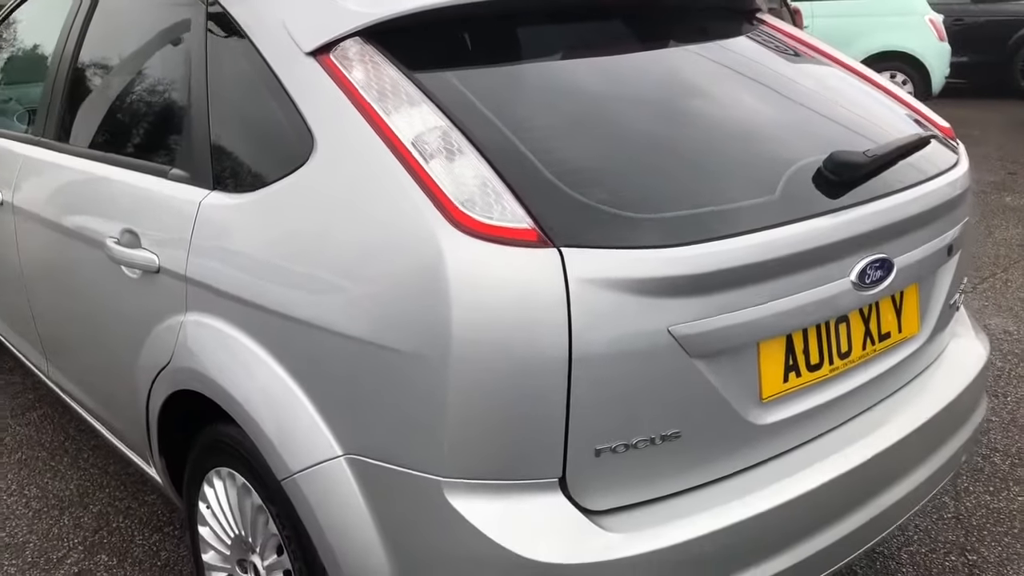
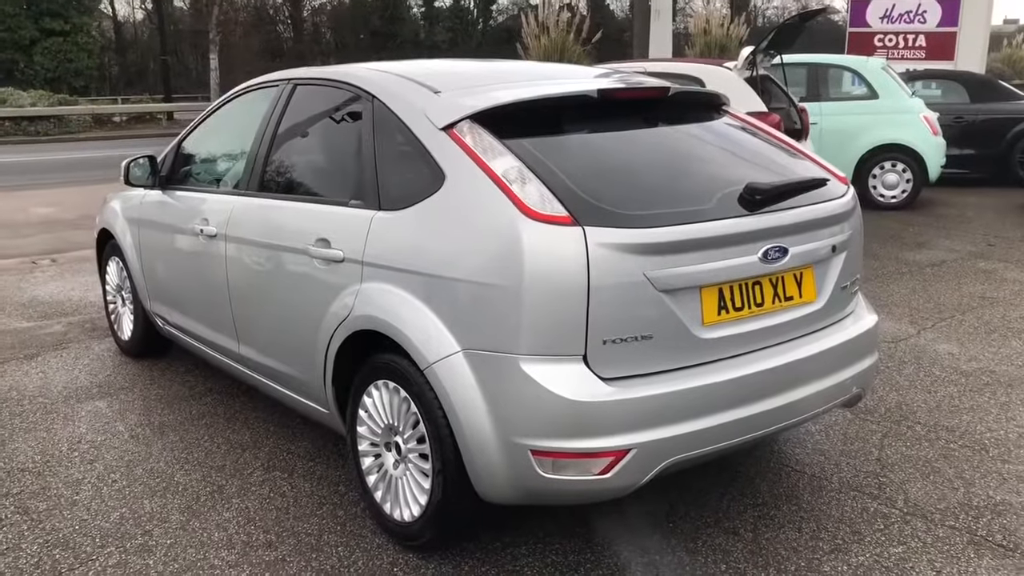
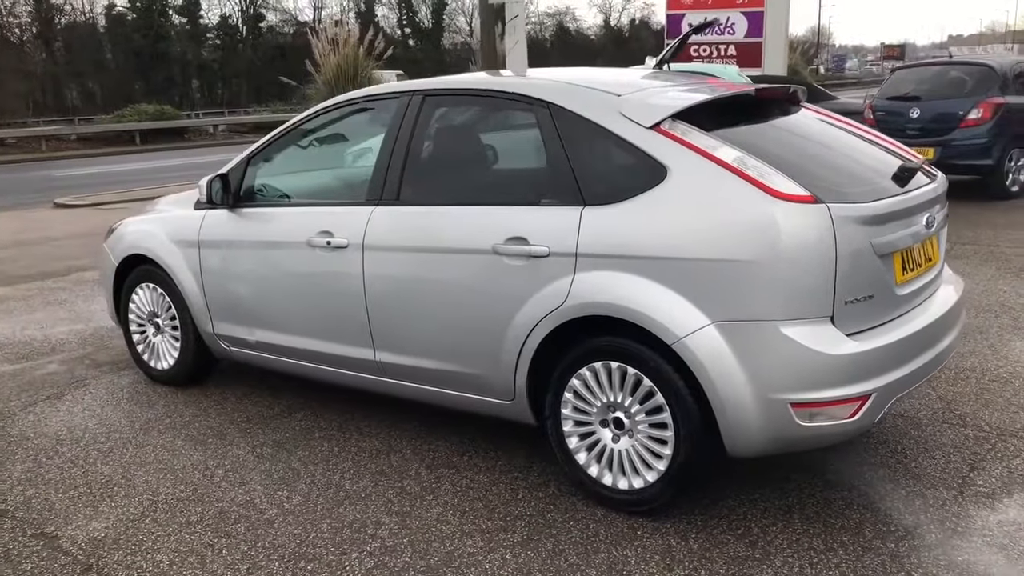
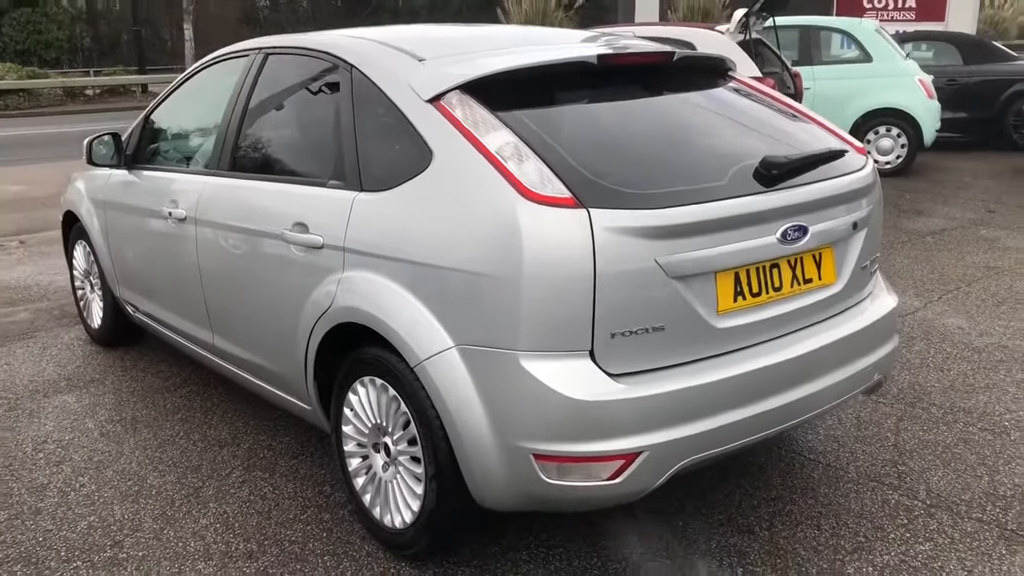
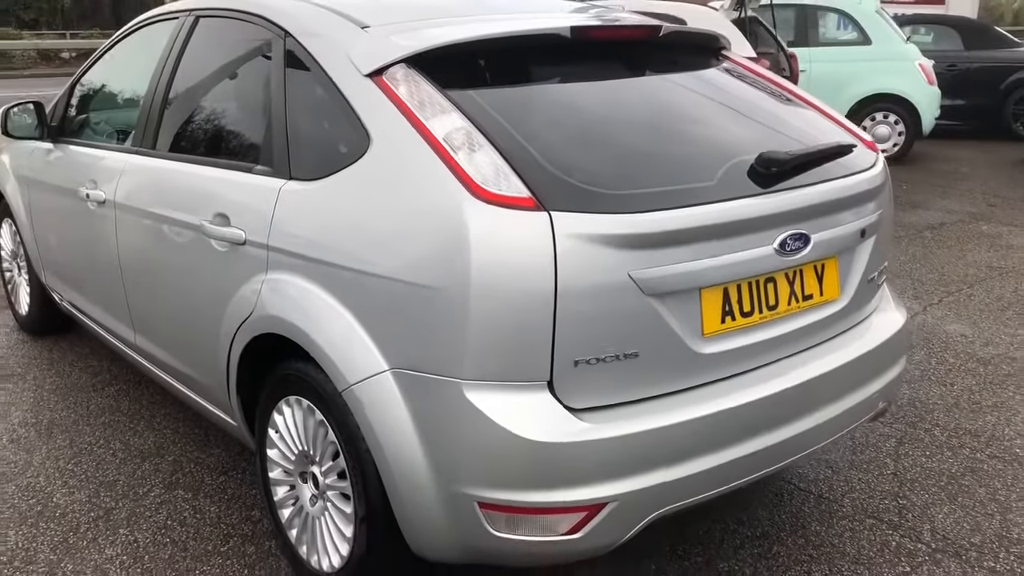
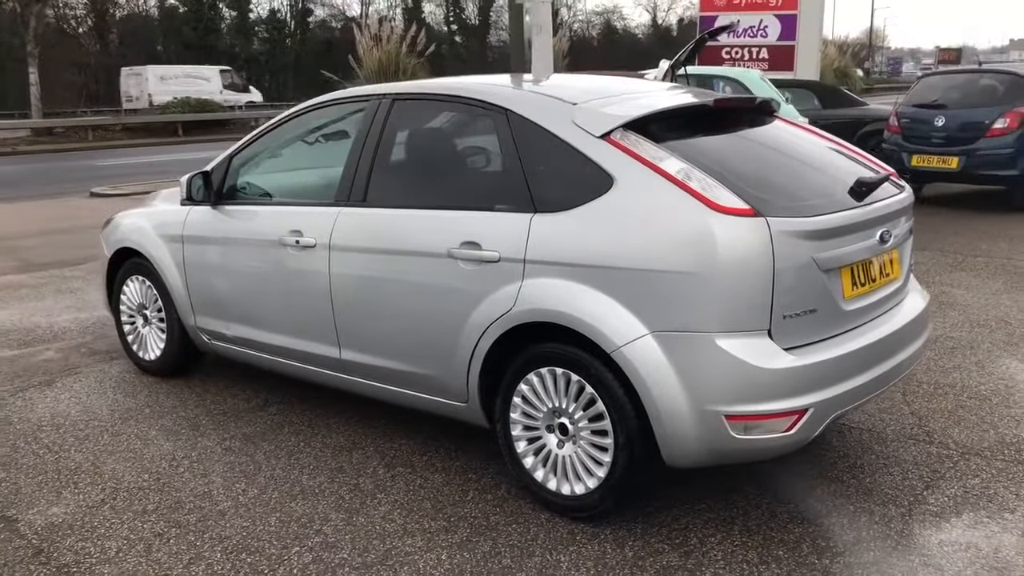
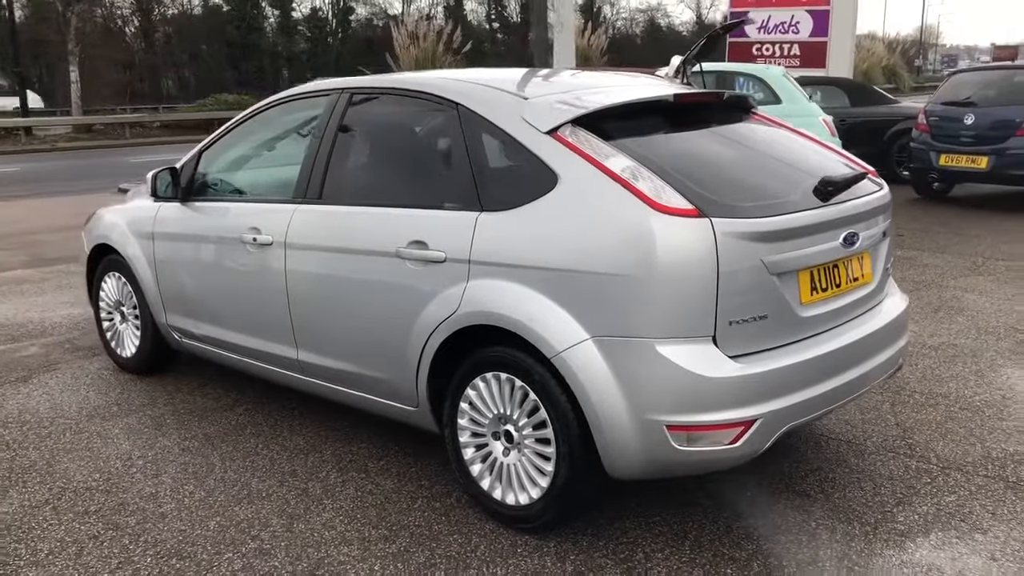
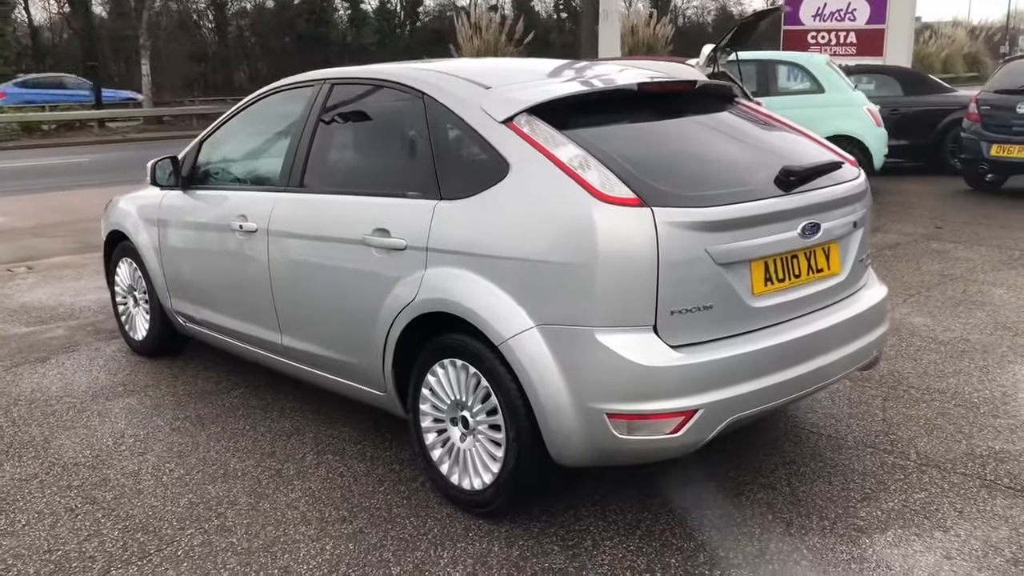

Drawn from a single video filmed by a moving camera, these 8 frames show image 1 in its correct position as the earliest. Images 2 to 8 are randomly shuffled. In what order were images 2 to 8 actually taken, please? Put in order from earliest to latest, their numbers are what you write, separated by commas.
5, 4, 2, 8, 7, 6, 3
